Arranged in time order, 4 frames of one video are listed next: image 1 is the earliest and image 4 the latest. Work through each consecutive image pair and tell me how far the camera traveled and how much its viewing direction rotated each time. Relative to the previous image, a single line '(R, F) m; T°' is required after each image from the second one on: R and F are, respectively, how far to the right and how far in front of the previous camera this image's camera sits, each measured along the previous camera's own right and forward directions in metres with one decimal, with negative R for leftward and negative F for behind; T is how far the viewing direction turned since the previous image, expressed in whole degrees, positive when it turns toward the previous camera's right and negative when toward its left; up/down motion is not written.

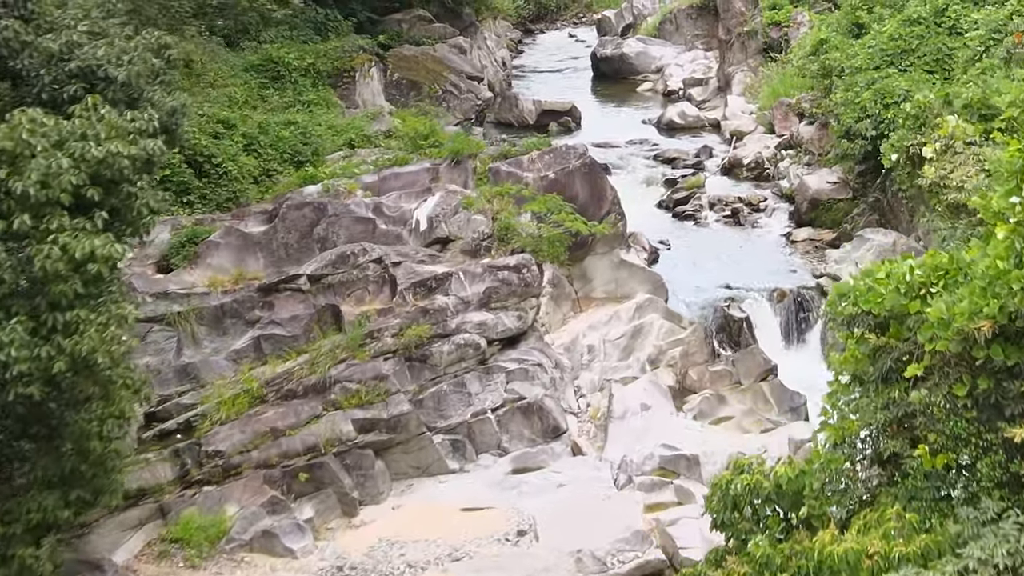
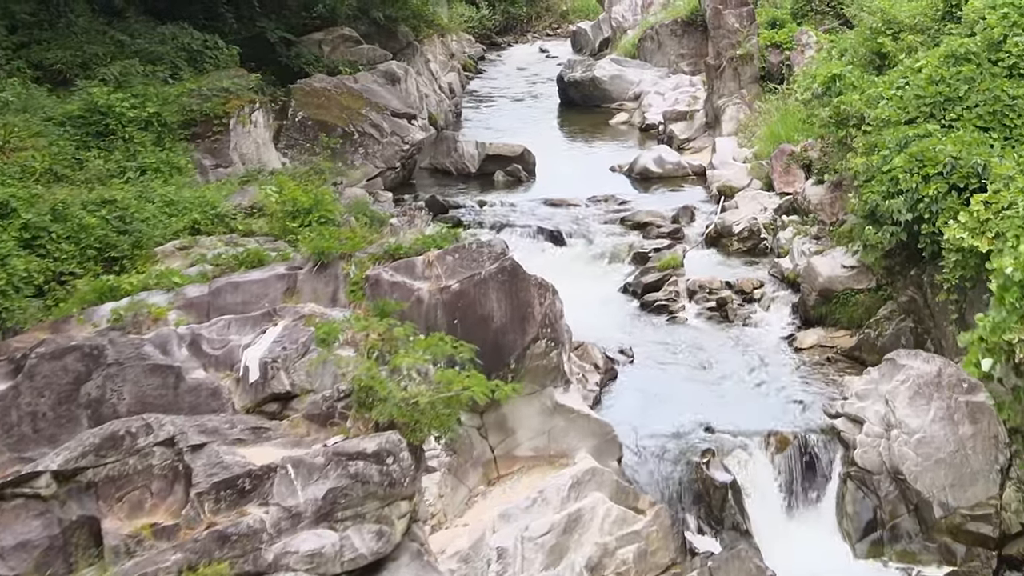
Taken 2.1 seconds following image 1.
(+0.8, +3.4) m; 0°
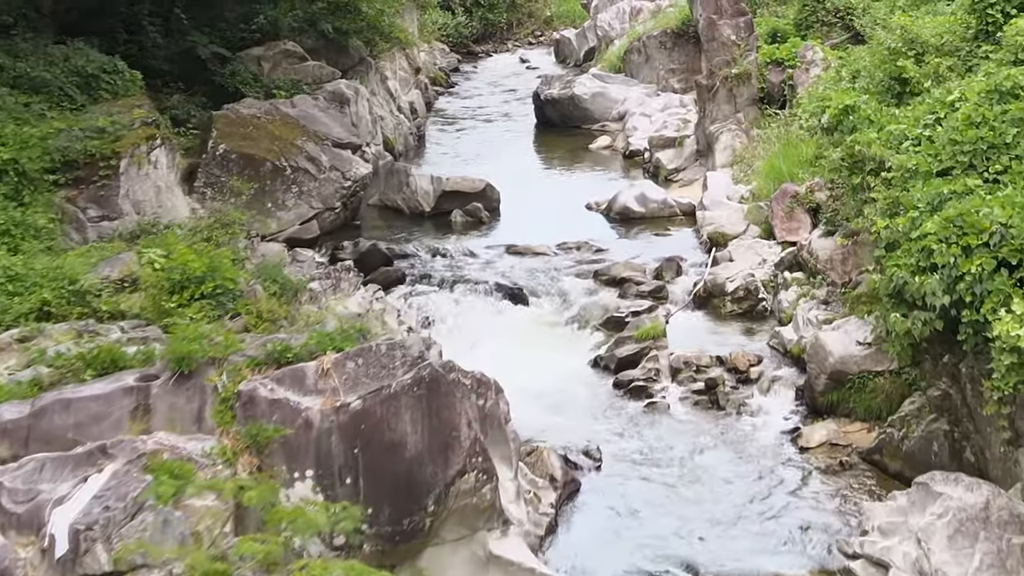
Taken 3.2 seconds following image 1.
(+0.4, +2.0) m; 0°
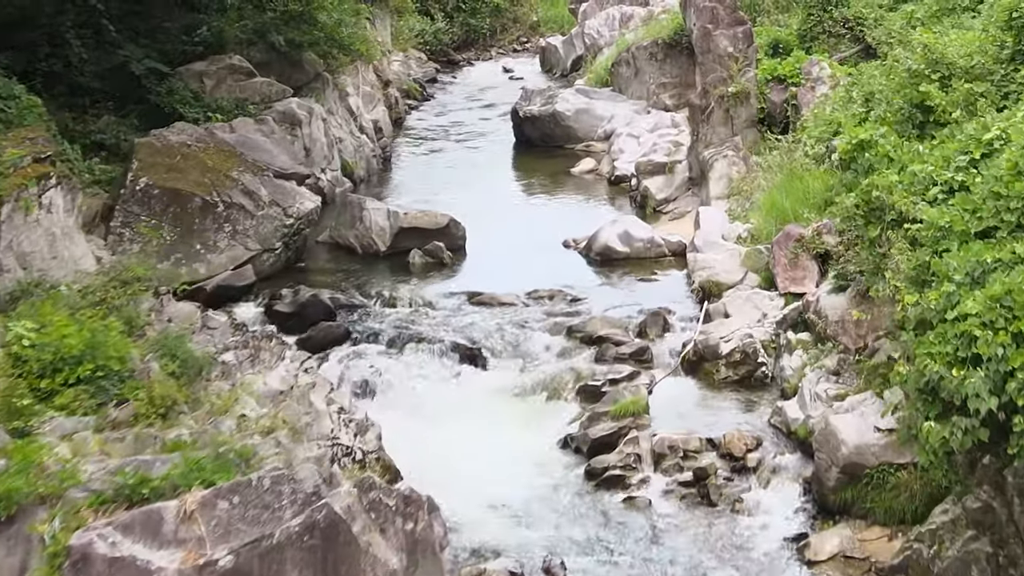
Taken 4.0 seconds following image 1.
(+0.3, +1.5) m; 0°
